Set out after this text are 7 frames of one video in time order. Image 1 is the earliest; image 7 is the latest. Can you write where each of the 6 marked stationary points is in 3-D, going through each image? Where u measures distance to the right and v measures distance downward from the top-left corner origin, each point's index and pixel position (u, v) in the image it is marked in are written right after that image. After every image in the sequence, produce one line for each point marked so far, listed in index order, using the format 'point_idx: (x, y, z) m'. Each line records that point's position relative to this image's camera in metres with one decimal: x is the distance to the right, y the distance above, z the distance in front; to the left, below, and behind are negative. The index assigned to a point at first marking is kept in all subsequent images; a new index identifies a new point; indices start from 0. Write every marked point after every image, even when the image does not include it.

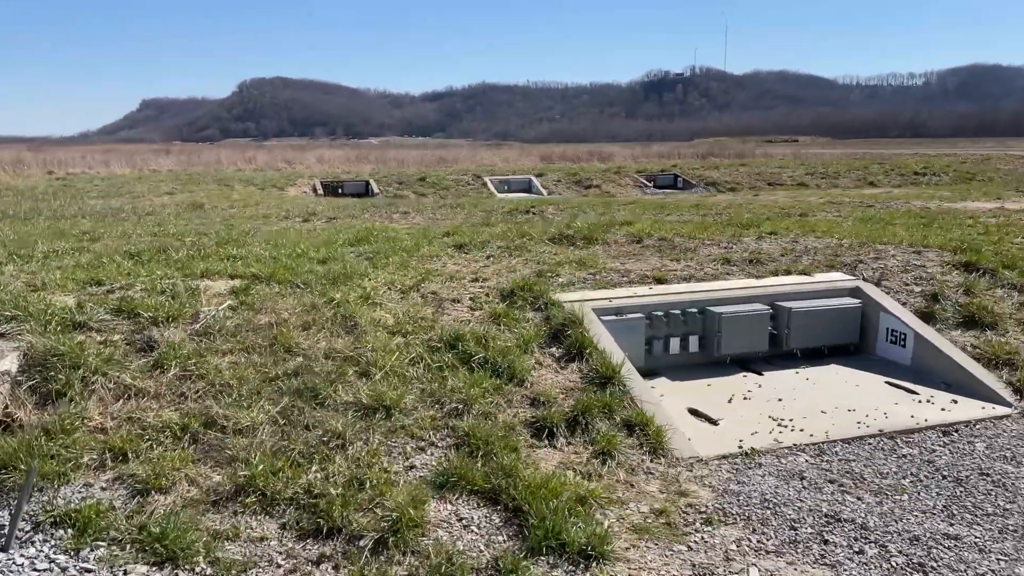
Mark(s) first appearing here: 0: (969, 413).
0: (+3.1, -0.8, +5.4) m
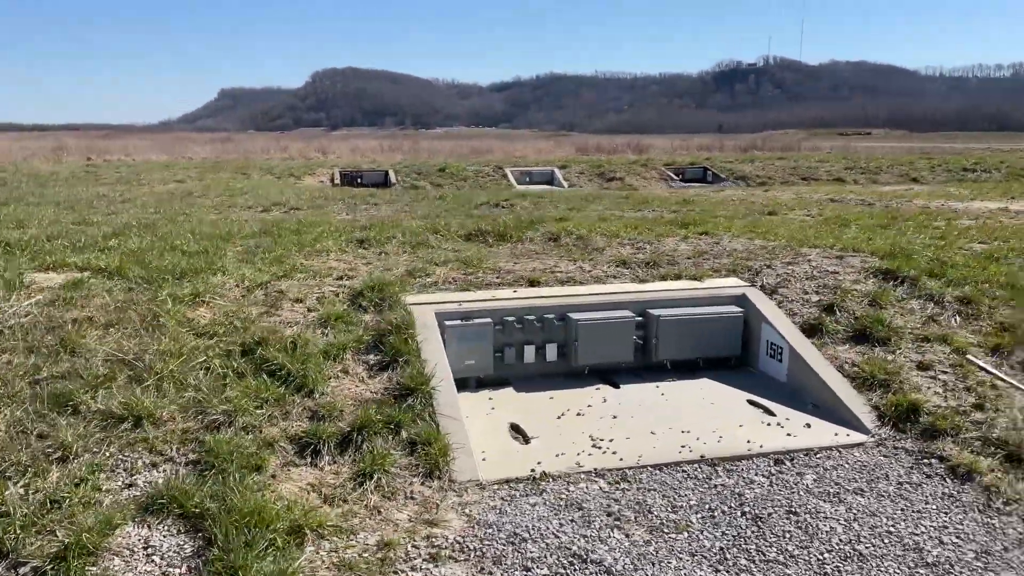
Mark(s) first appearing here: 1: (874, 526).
0: (+1.8, -0.9, +4.8) m
1: (+1.8, -1.2, +3.9) m
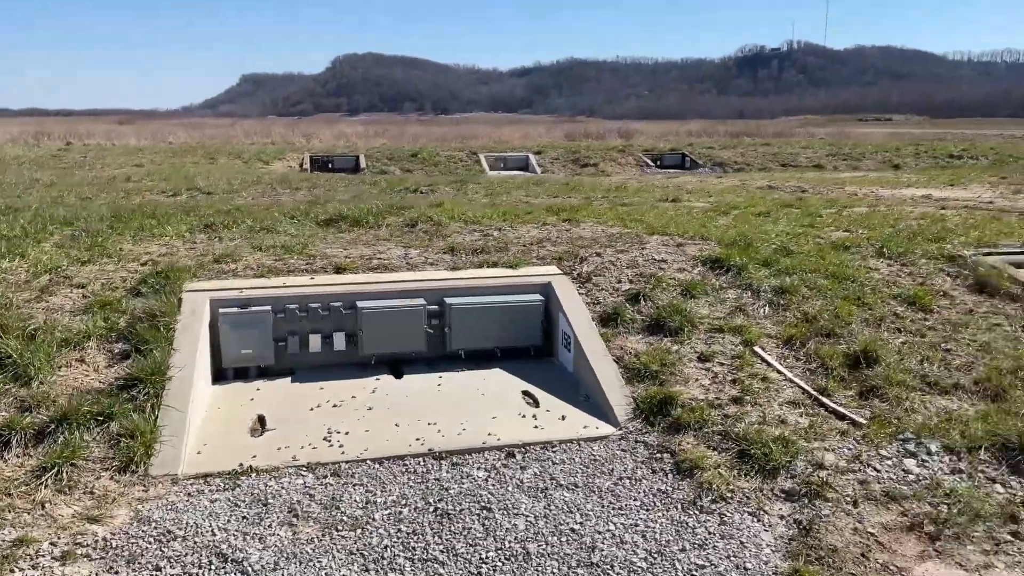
0: (+0.3, -0.9, +4.7) m
1: (+0.2, -1.1, +3.8) m
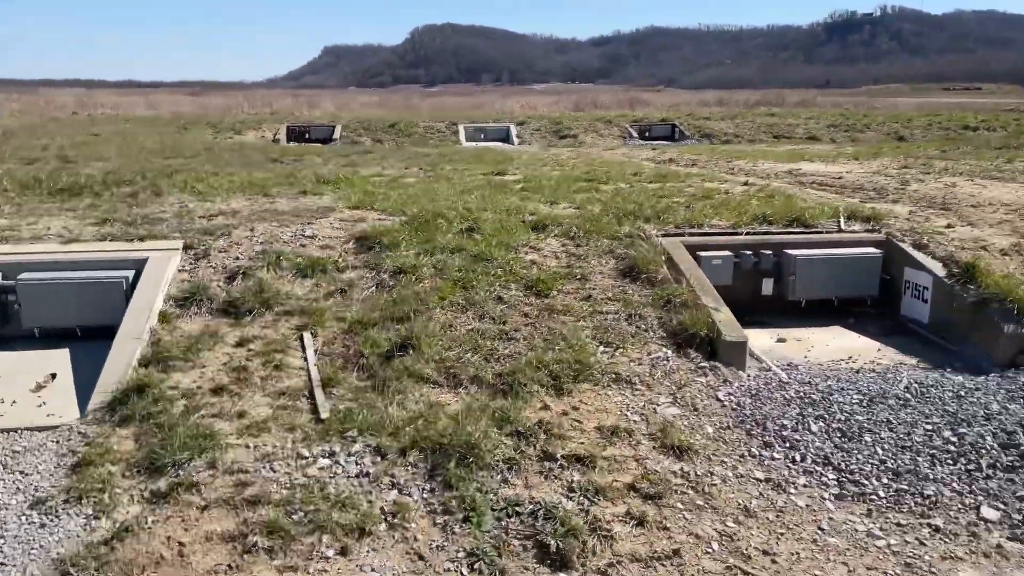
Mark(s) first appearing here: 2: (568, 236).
0: (-2.7, -0.7, +4.4) m
1: (-2.9, -1.0, +3.5) m
2: (+0.5, +0.5, +6.7) m
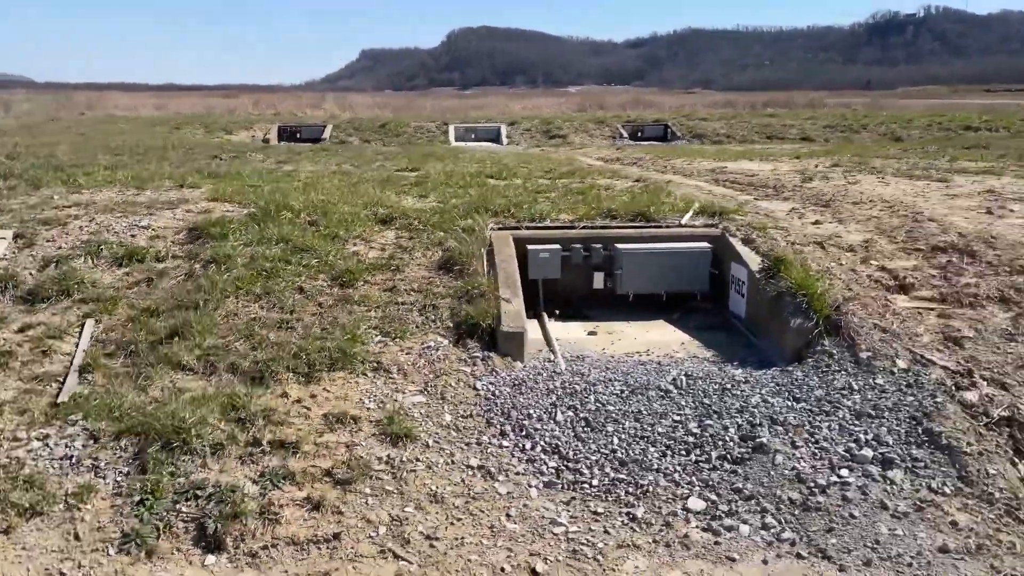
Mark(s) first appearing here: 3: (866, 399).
0: (-4.2, -0.6, +4.5) m
1: (-4.3, -0.9, +3.6) m
2: (-0.9, +0.5, +6.7) m
3: (+2.0, -0.6, +4.6) m
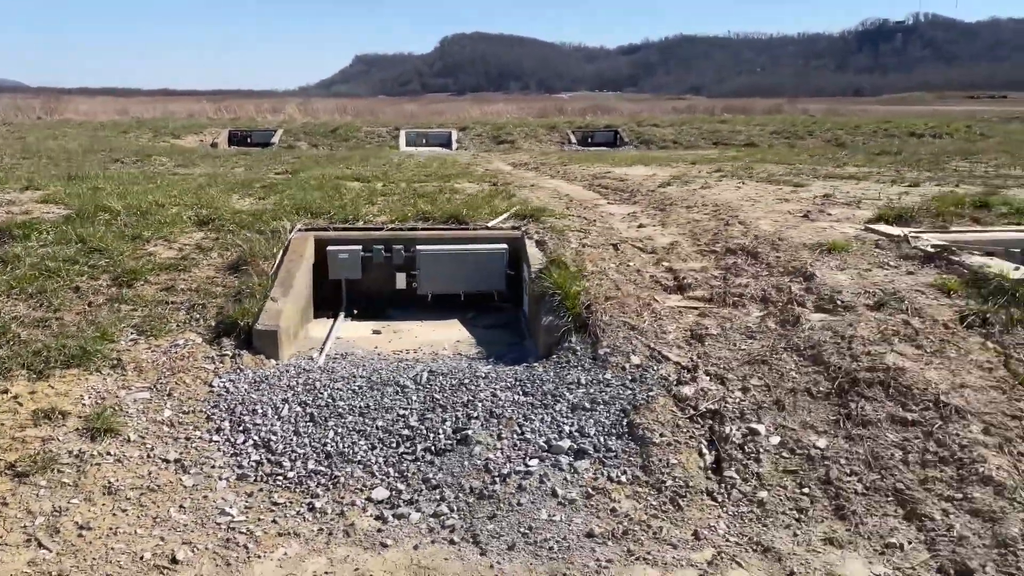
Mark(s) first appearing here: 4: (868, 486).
0: (-5.7, -0.6, +4.5) m
1: (-5.9, -0.9, +3.6) m
2: (-2.5, +0.5, +6.8) m
3: (+0.4, -0.6, +4.7) m
4: (+1.8, -1.0, +4.0) m
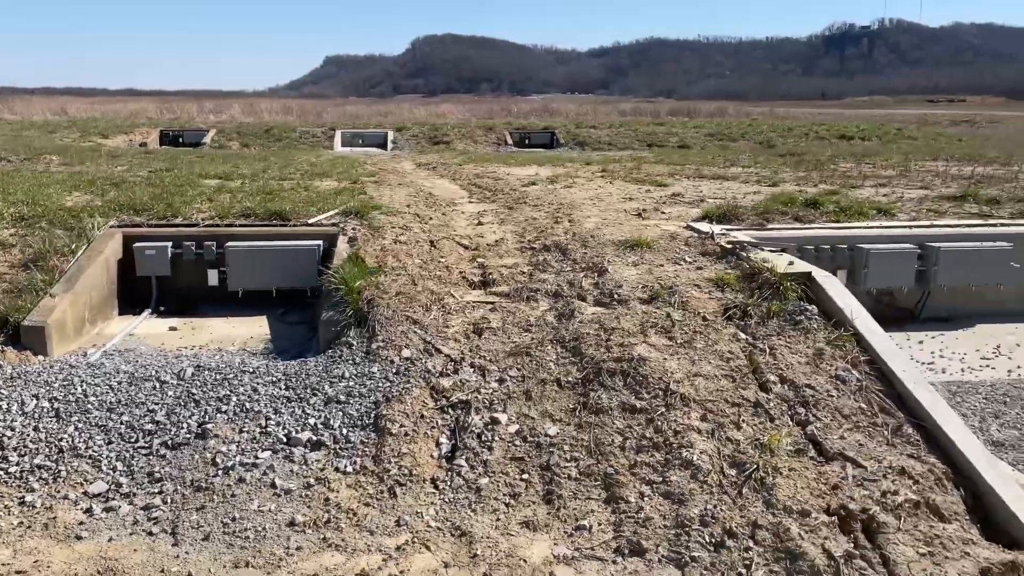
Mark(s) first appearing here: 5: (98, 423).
0: (-7.2, -0.6, +4.3) m
1: (-7.2, -0.9, +3.4) m
2: (-4.1, +0.5, +6.7) m
3: (-1.0, -0.6, +4.8) m
4: (+0.4, -0.9, +4.1) m
5: (-2.3, -0.8, +4.4) m
